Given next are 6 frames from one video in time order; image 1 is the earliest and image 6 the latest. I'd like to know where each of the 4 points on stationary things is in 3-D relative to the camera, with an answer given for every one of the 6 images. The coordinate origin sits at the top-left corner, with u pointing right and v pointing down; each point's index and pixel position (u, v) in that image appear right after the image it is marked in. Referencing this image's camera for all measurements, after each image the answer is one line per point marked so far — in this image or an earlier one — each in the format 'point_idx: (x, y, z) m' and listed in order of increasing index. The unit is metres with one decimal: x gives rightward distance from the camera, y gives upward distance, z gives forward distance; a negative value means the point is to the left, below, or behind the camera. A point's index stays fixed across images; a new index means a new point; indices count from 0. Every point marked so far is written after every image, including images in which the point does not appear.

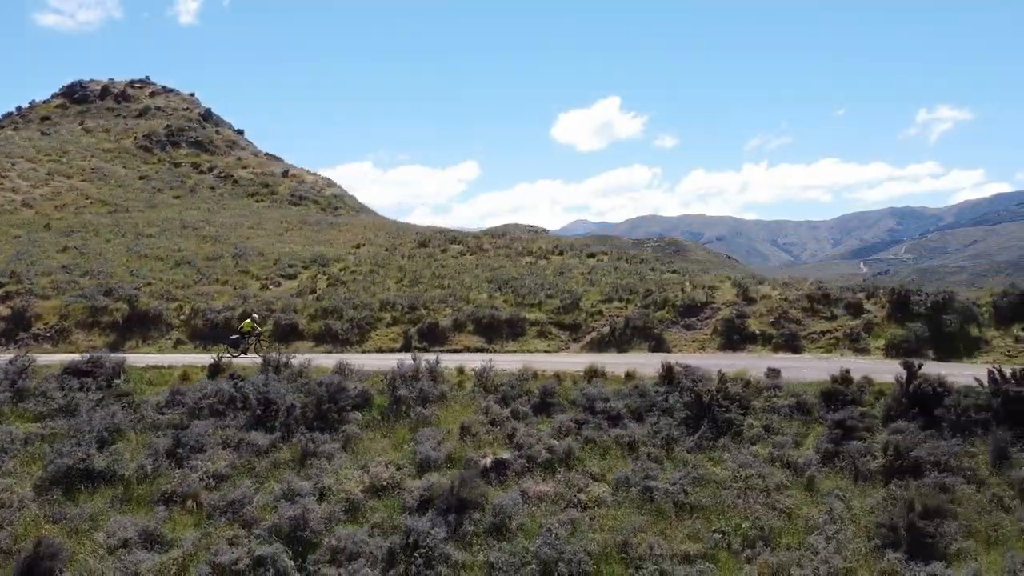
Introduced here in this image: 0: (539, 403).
0: (+0.7, -3.1, +19.5) m
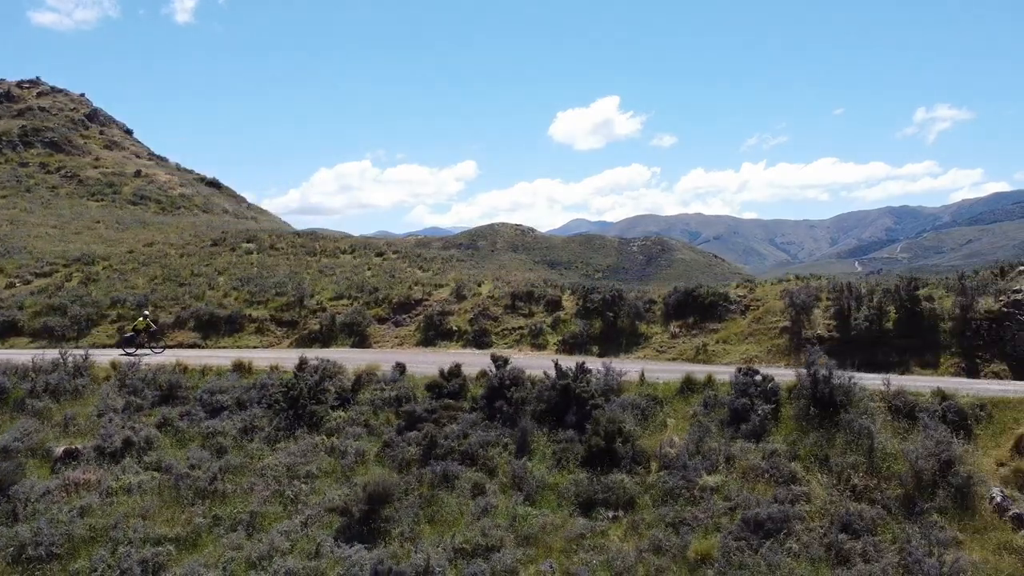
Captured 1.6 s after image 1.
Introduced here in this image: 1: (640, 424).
0: (-9.9, -3.0, +20.2) m
1: (+3.0, -3.2, +17.1) m
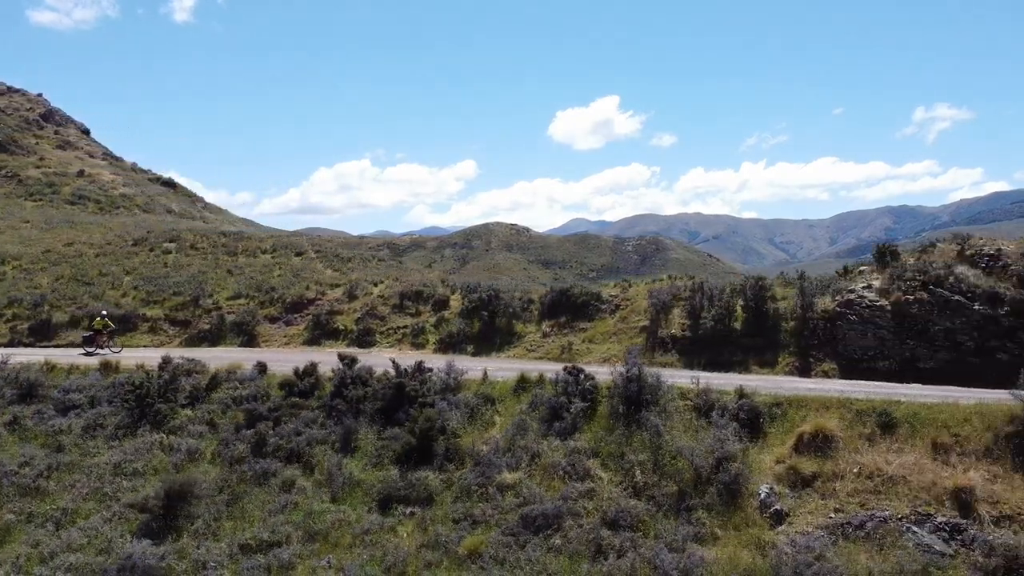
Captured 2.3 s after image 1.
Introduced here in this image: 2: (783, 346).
0: (-14.1, -3.0, +20.4) m
1: (-1.1, -3.2, +17.3) m
2: (+7.2, -1.5, +19.1) m
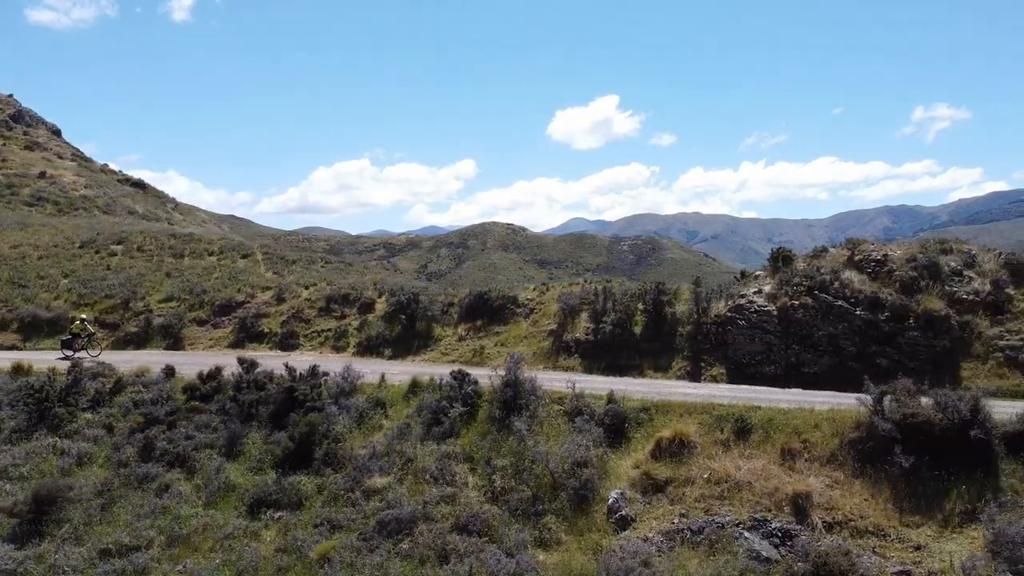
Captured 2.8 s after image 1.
0: (-16.8, -3.1, +20.6) m
1: (-3.9, -3.3, +17.4) m
2: (+4.4, -1.6, +19.2) m
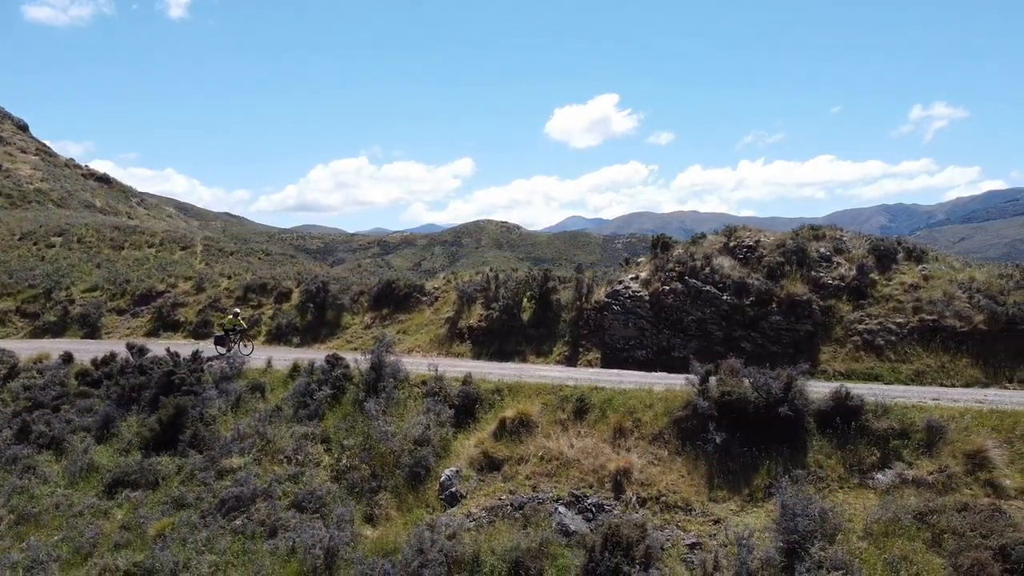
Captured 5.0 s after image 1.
0: (-20.0, -2.8, +20.7) m
1: (-7.0, -3.0, +17.6) m
2: (+1.3, -1.3, +19.5) m
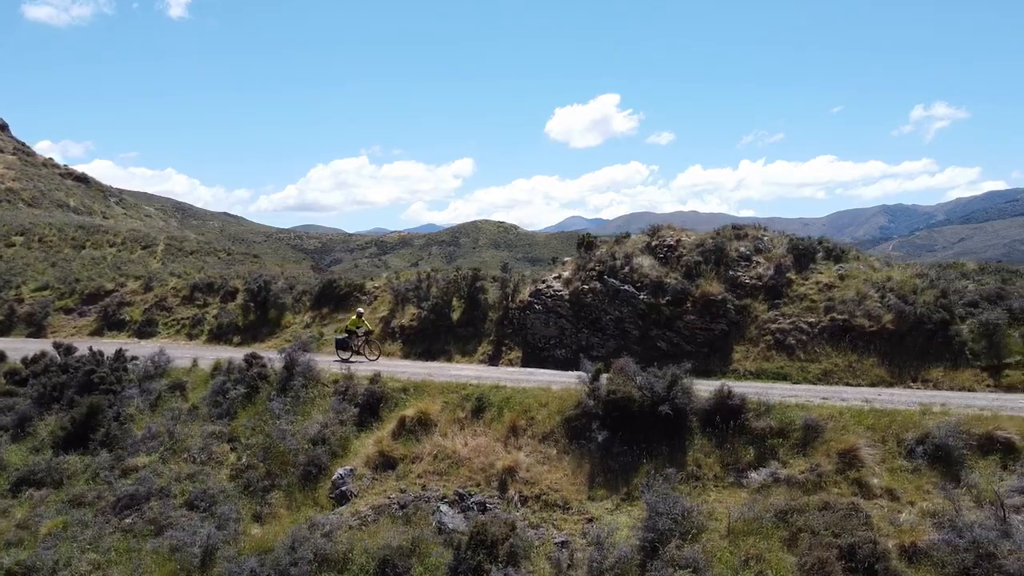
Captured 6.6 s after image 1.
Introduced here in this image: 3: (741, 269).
0: (-22.0, -2.7, +20.7) m
1: (-9.1, -2.9, +17.6) m
2: (-0.7, -1.3, +19.5) m
3: (+5.7, +0.5, +17.9) m
